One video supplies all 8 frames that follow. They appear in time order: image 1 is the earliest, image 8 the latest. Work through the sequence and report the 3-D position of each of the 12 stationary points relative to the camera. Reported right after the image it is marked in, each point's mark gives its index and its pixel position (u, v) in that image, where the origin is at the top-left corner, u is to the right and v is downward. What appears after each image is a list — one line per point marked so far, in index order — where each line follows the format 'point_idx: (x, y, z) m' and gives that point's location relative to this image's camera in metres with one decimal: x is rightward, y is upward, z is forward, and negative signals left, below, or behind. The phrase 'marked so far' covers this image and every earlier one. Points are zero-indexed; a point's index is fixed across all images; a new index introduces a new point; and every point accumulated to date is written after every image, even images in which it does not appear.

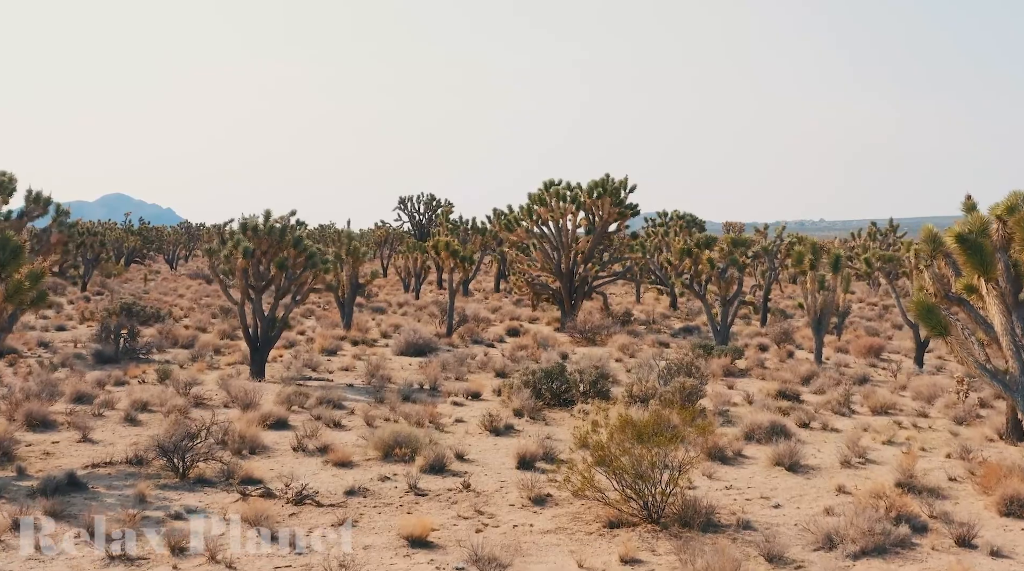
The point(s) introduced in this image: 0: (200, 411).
0: (-5.4, -2.2, +19.1) m
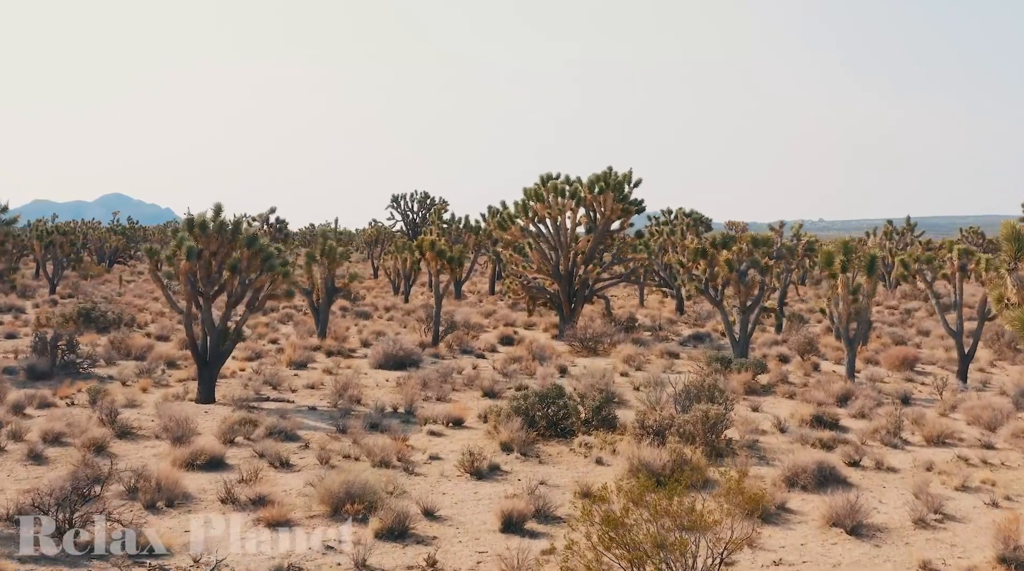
0: (-5.6, -2.3, +15.9) m
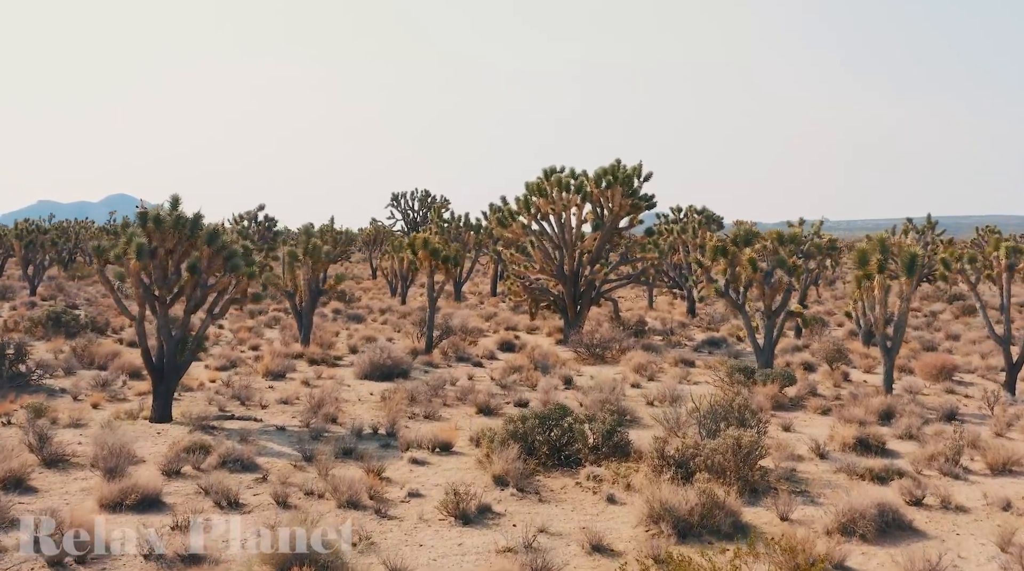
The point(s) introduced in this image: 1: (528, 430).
0: (-5.7, -2.3, +13.4) m
1: (+0.2, -1.9, +14.5) m
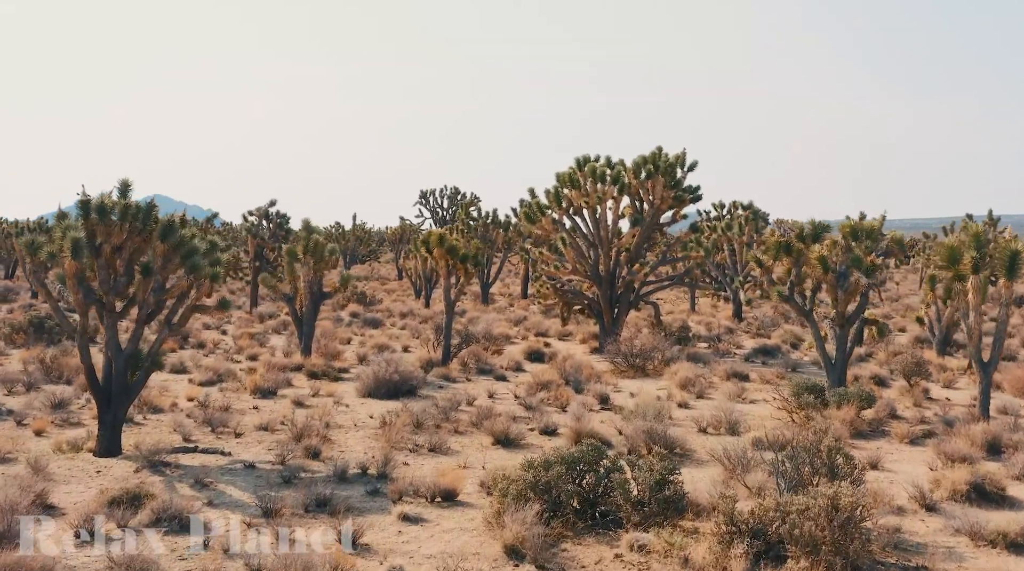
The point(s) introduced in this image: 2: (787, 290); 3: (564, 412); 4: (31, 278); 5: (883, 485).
0: (-5.5, -2.4, +10.3) m
1: (+0.4, -2.0, +11.2) m
2: (+5.0, -0.1, +19.8) m
3: (+0.9, -2.1, +18.5) m
4: (-6.2, +0.1, +14.2) m
5: (+4.5, -2.4, +13.3) m
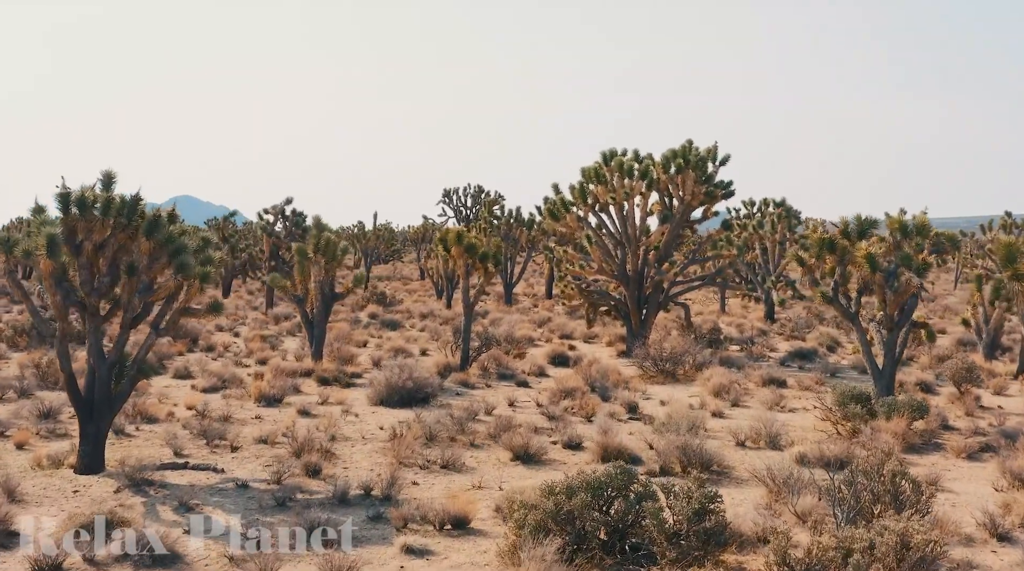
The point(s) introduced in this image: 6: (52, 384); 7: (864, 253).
0: (-5.4, -2.4, +9.1) m
1: (+0.6, -2.0, +9.8) m
2: (+5.3, -0.1, +18.4) m
3: (+1.2, -2.1, +17.1) m
4: (-6.0, +0.1, +13.0) m
5: (+4.7, -2.4, +11.9) m
6: (-8.5, -1.8, +20.1) m
7: (+5.7, +0.5, +17.8) m
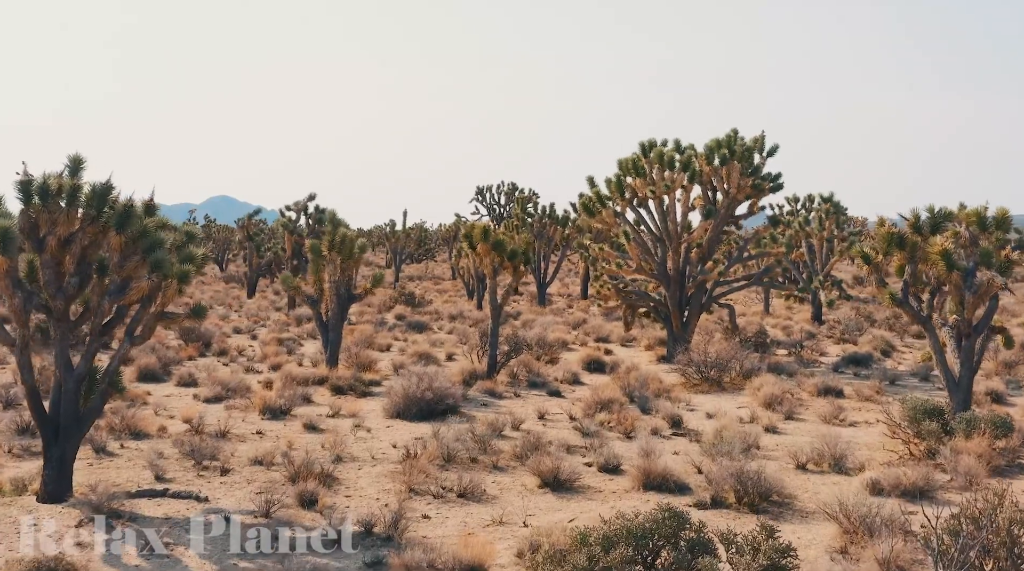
0: (-5.2, -2.4, +7.5) m
1: (+0.7, -2.0, +8.0) m
2: (+5.8, -0.1, +16.4) m
3: (+1.6, -2.1, +15.3) m
4: (-5.7, +0.1, +11.4) m
5: (+5.0, -2.4, +9.9) m
6: (-7.9, -1.8, +18.6) m
7: (+6.1, +0.5, +15.7) m
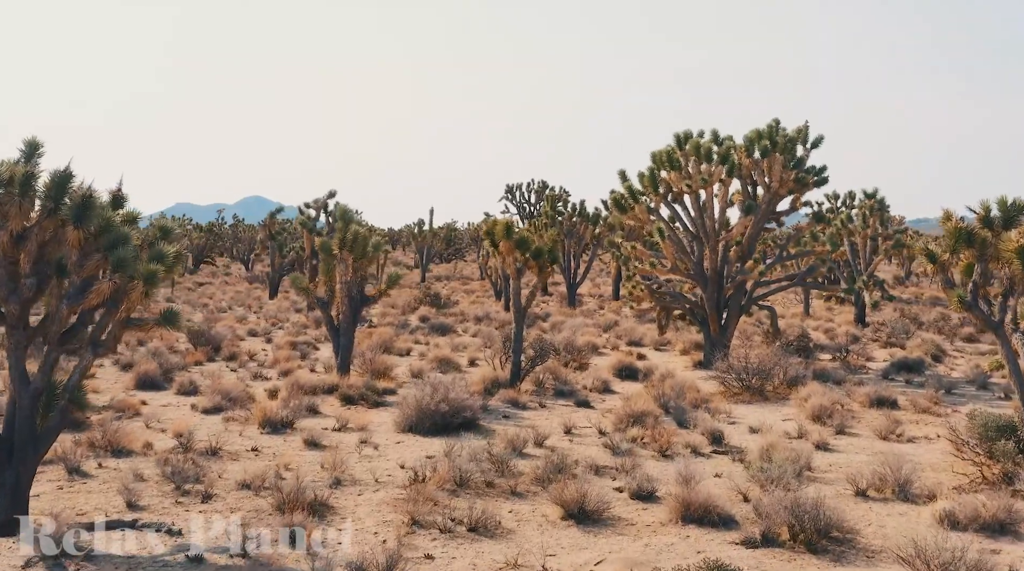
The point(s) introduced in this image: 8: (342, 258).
0: (-5.2, -2.4, +6.1) m
1: (+0.8, -2.0, +6.4) m
2: (+6.1, -0.1, +14.7) m
3: (+1.9, -2.2, +13.7) m
4: (-5.5, +0.1, +10.0) m
5: (+5.1, -2.4, +8.2) m
6: (-7.6, -1.8, +17.3) m
7: (+6.4, +0.5, +14.0) m
8: (-3.1, +0.5, +19.9) m
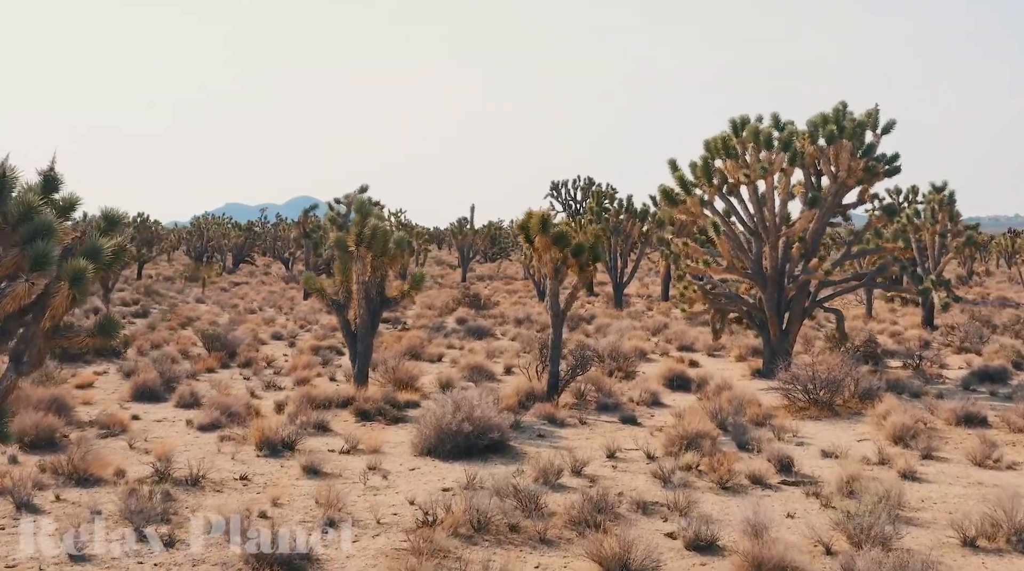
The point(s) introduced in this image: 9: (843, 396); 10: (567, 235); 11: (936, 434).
0: (-5.1, -2.5, +4.2) m
1: (+0.8, -2.0, +4.3) m
2: (+6.5, -0.1, +12.3) m
3: (+2.2, -2.2, +11.5) m
4: (-5.4, +0.1, +8.2) m
5: (+5.2, -2.5, +5.9) m
6: (-7.1, -1.8, +15.5) m
7: (+6.7, +0.5, +11.6) m
8: (-2.5, +0.5, +17.9) m
9: (+5.3, -1.8, +17.6) m
10: (+1.0, +0.9, +19.0) m
11: (+6.1, -2.1, +15.7) m
